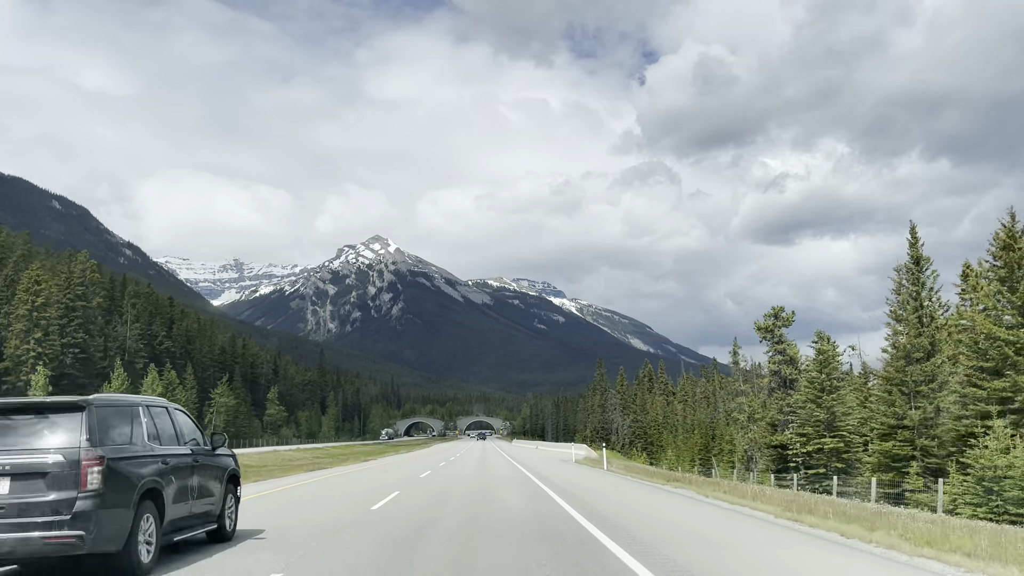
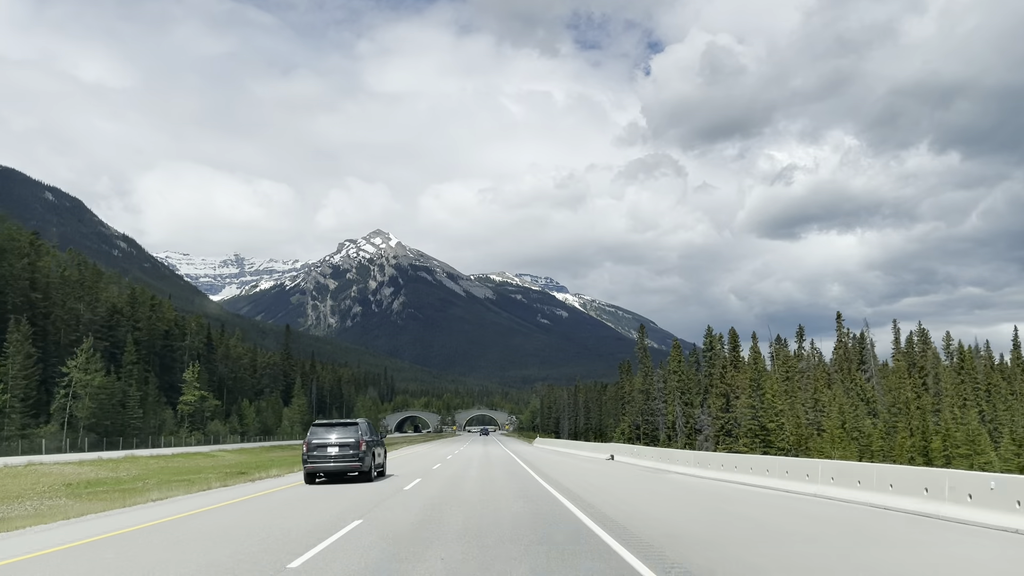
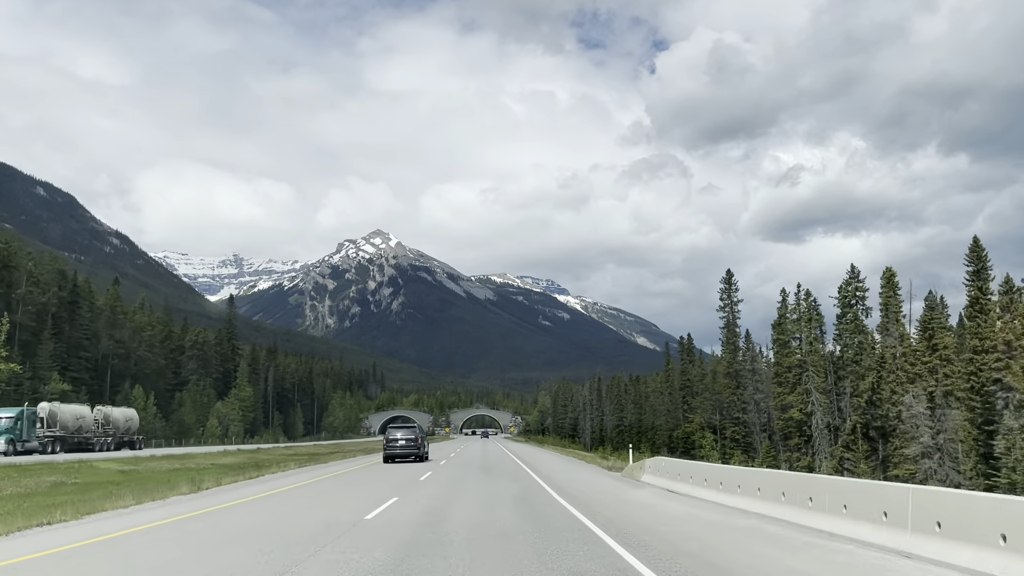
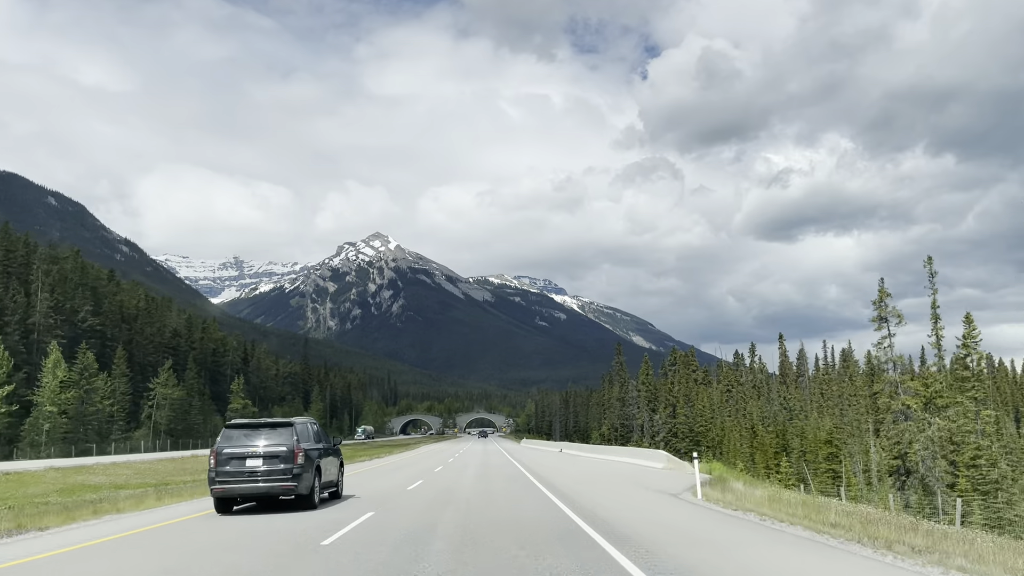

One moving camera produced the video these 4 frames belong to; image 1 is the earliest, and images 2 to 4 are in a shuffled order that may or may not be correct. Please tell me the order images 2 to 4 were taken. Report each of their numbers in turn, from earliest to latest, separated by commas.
4, 2, 3
